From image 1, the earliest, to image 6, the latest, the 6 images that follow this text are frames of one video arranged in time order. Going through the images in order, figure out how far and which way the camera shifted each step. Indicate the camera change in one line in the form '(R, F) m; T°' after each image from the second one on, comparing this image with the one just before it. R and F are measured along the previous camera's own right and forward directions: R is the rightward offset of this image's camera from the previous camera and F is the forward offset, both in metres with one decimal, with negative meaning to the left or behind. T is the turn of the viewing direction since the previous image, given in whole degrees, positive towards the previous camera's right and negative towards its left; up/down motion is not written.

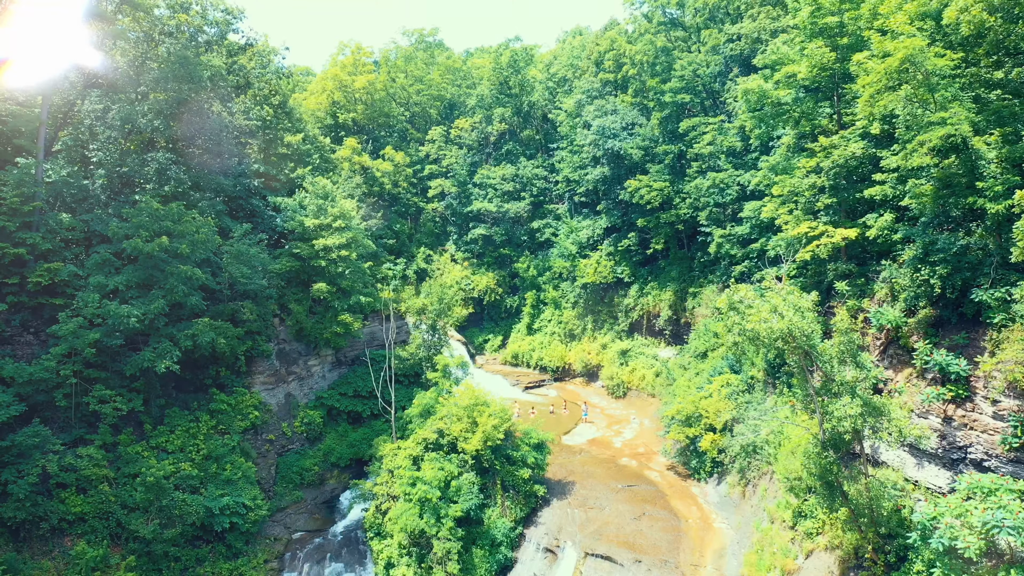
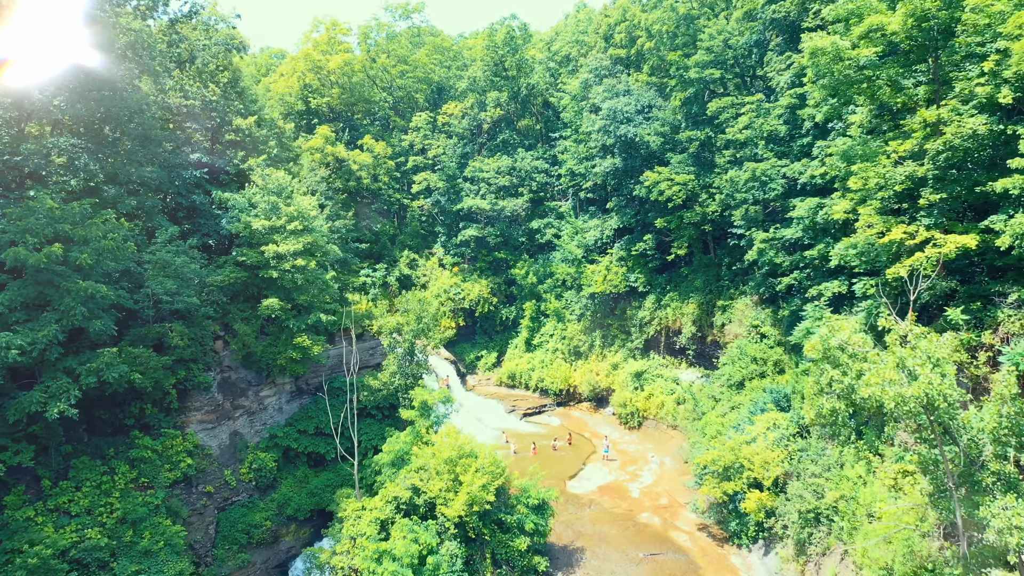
(+0.2, +5.3) m; 0°
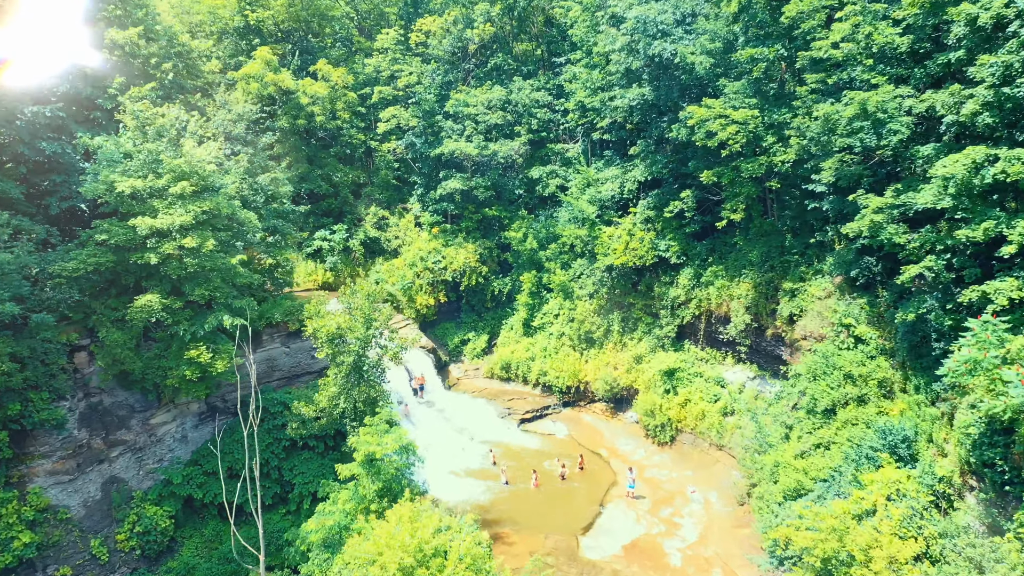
(+0.2, +7.5) m; 0°
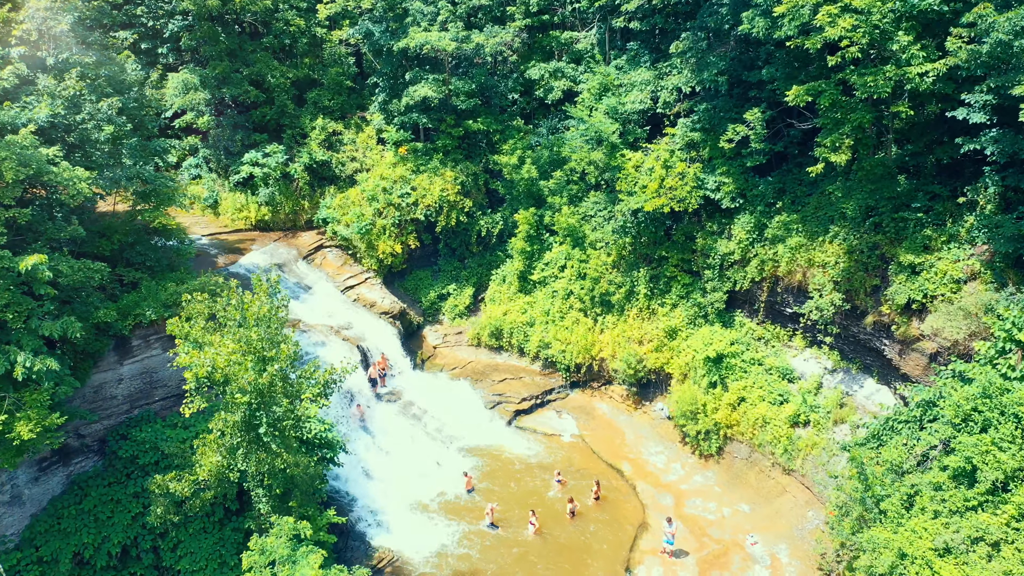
(+0.1, +6.7) m; 0°
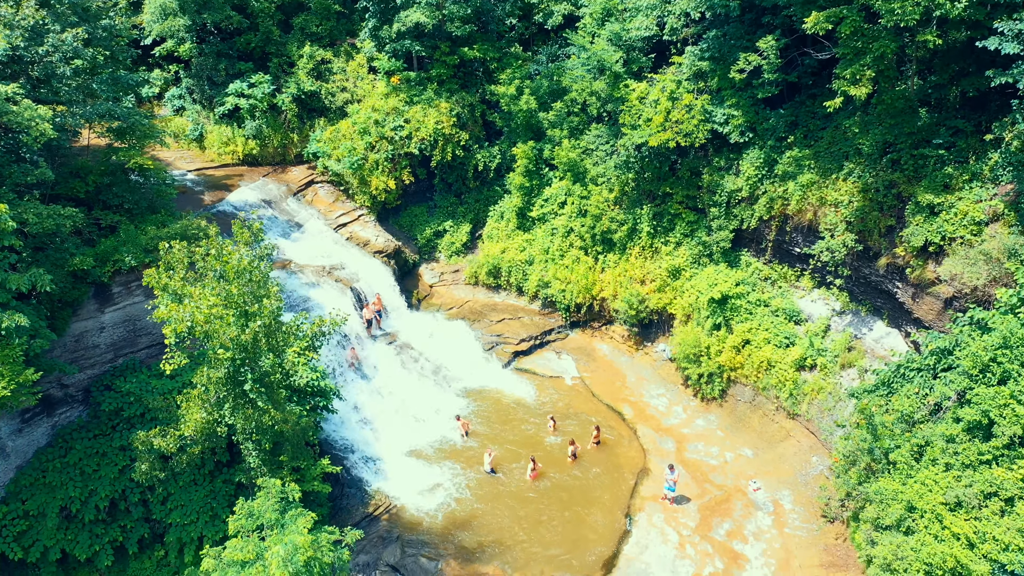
(0.0, +0.6) m; 0°
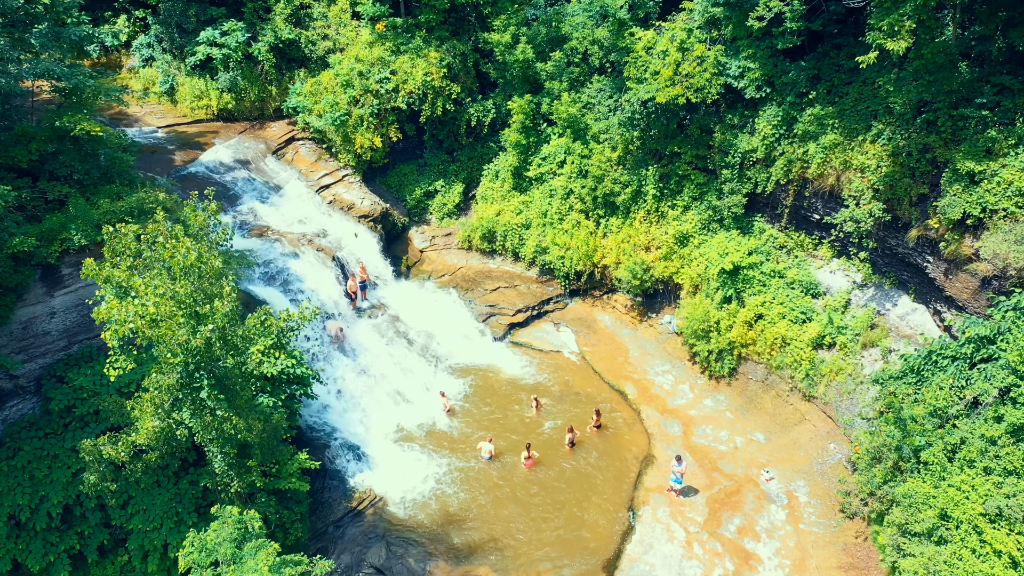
(+0.1, +1.3) m; 0°
